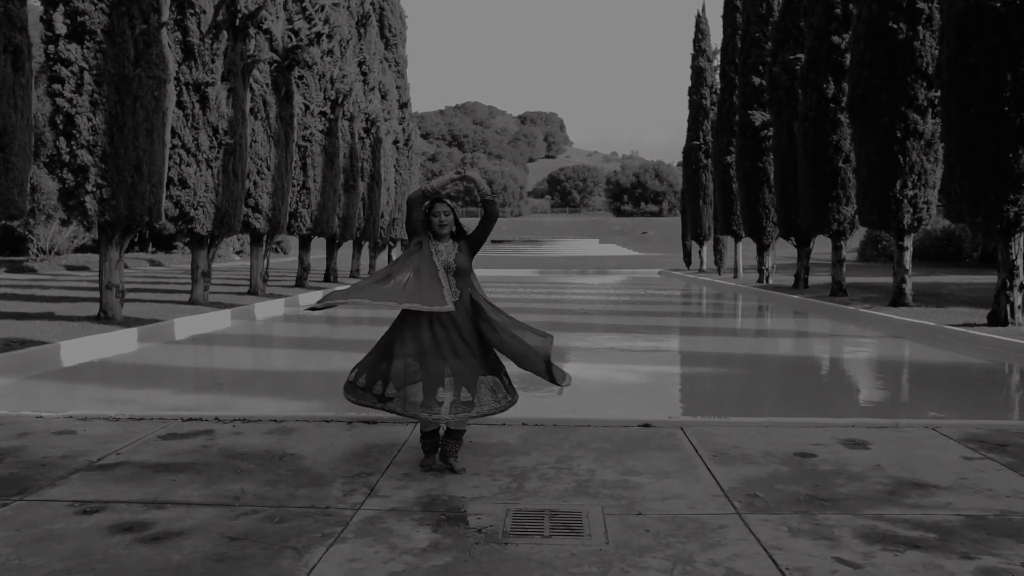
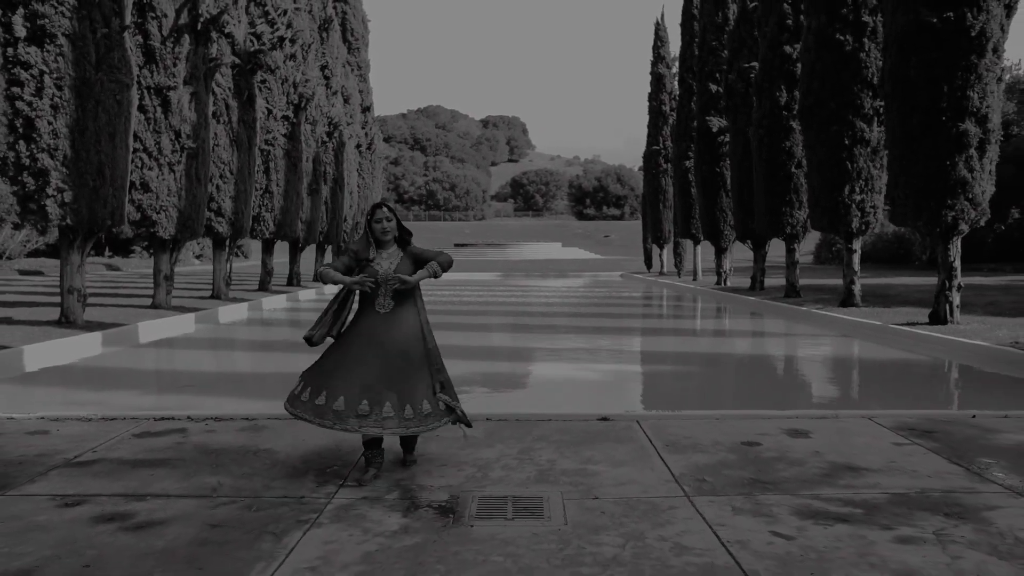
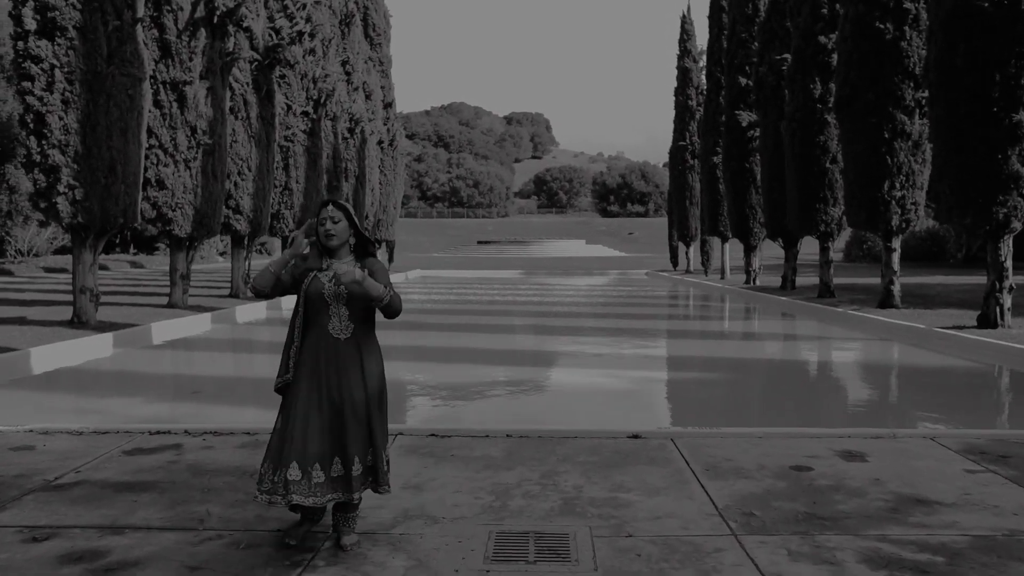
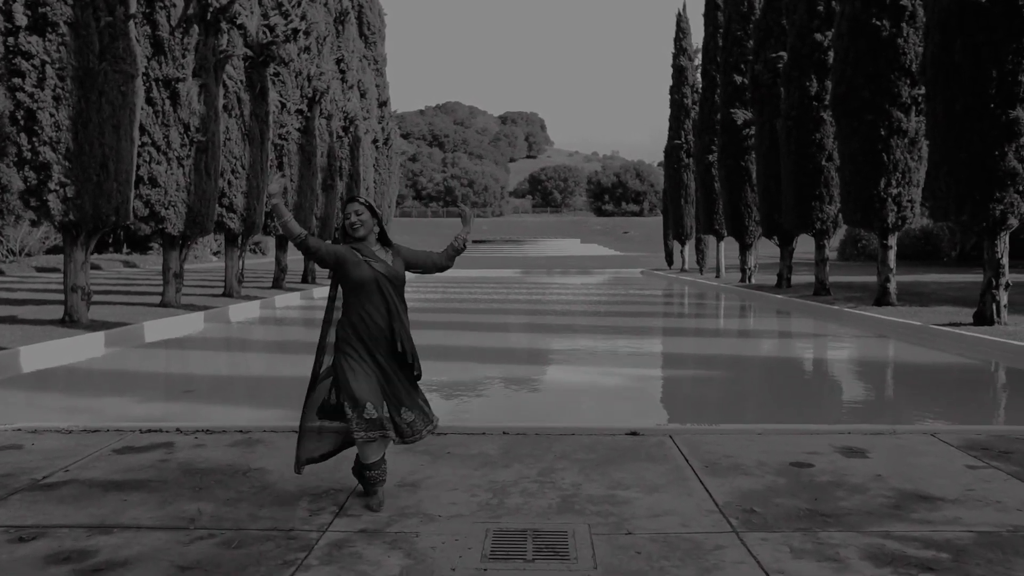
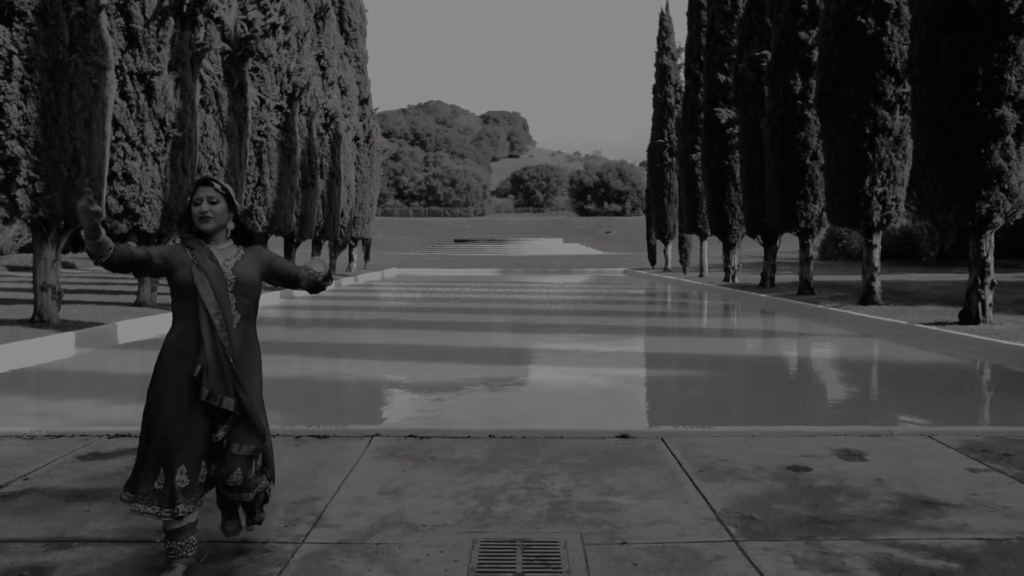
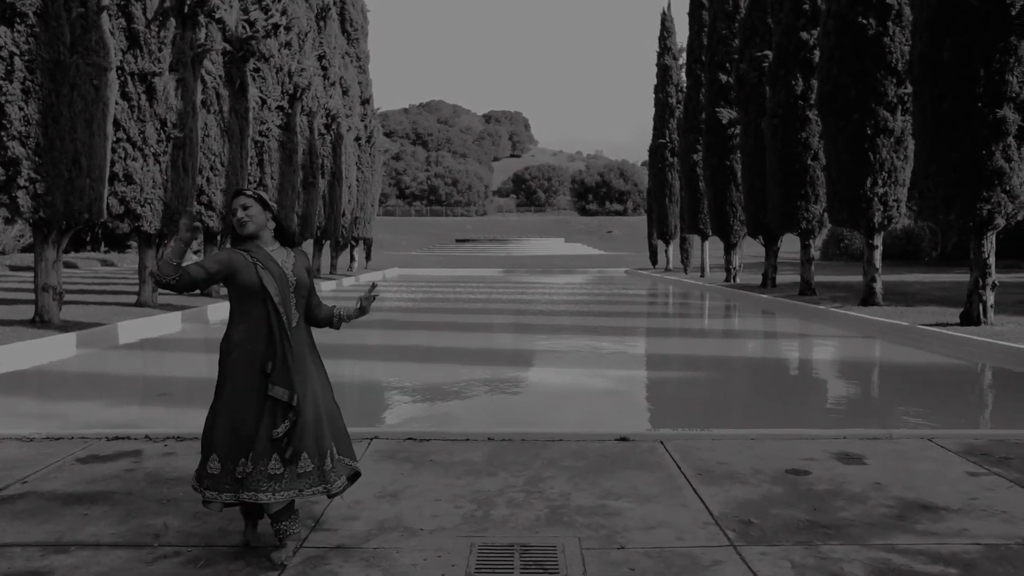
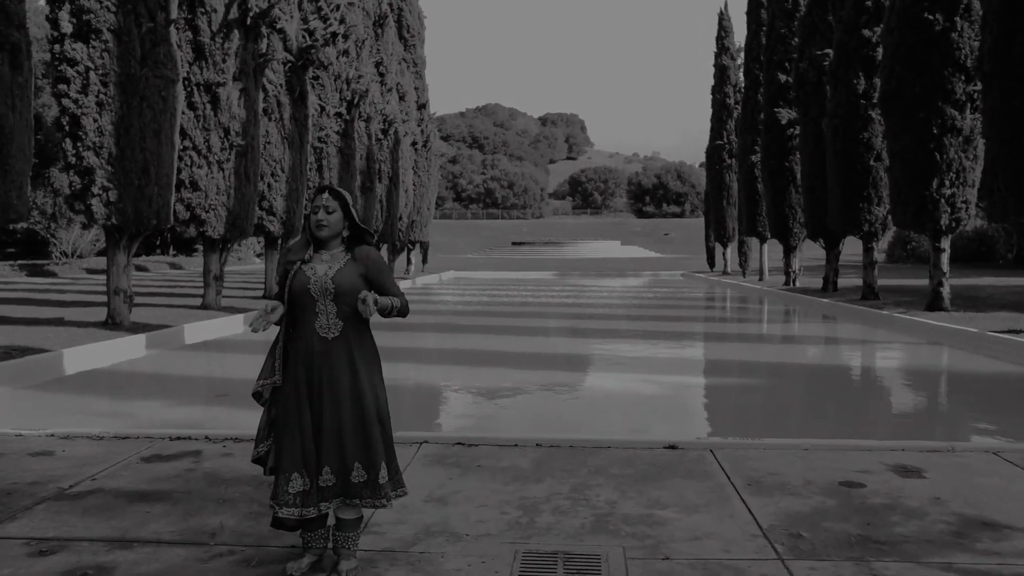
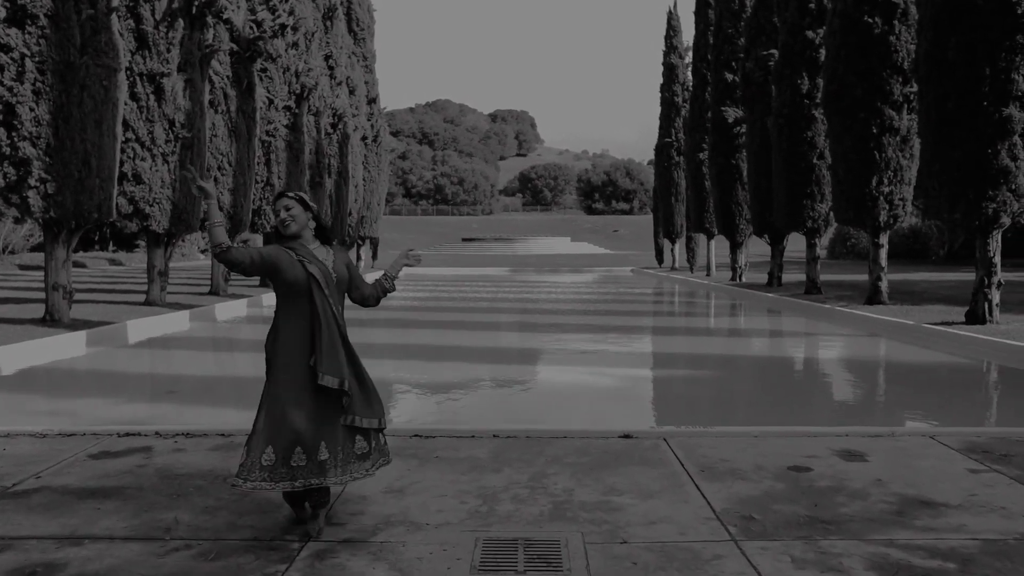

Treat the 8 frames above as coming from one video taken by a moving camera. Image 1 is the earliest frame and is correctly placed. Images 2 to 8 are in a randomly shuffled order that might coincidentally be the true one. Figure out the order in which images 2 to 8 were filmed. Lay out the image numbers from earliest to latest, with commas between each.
4, 8, 6, 5, 2, 3, 7
